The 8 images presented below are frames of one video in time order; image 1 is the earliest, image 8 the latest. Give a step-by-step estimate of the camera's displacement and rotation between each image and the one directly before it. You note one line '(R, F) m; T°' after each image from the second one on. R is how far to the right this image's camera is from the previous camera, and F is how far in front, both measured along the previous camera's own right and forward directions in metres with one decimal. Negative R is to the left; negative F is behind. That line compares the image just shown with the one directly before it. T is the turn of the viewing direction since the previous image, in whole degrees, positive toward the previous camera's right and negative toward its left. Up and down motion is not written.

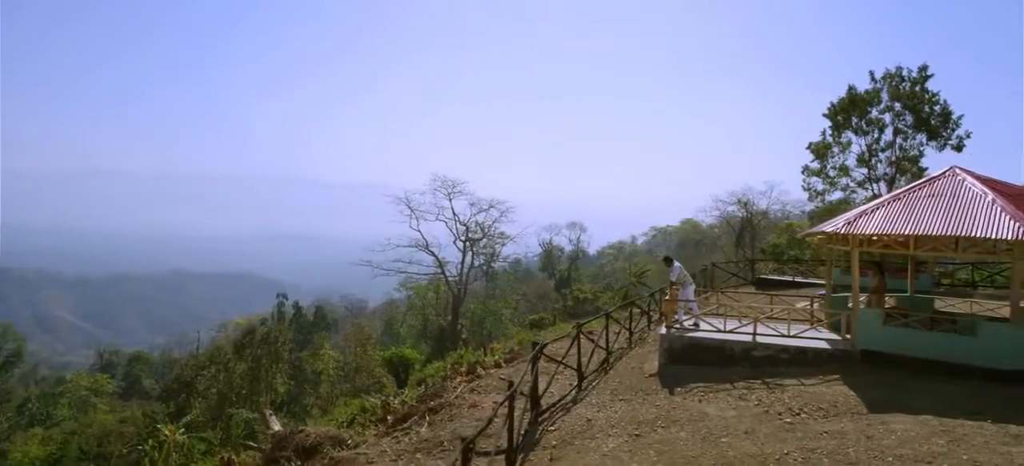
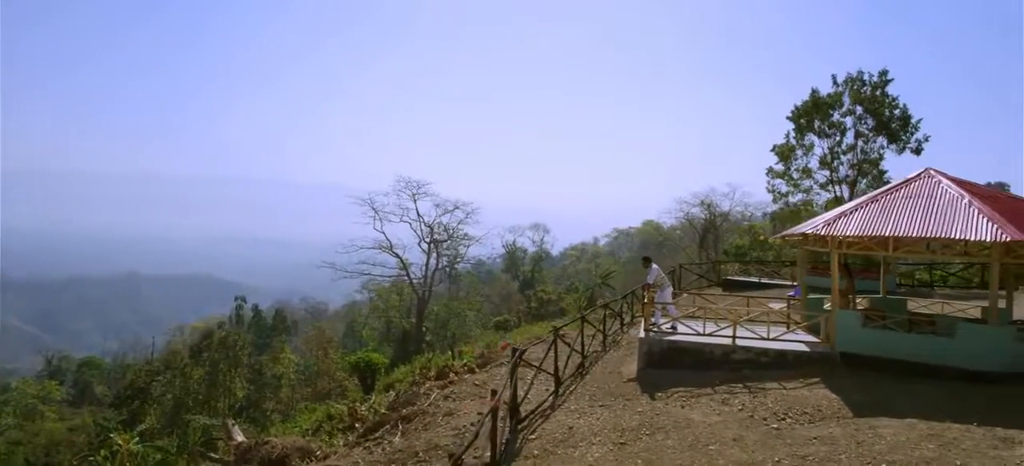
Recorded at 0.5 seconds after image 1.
(-0.2, +0.3) m; +3°
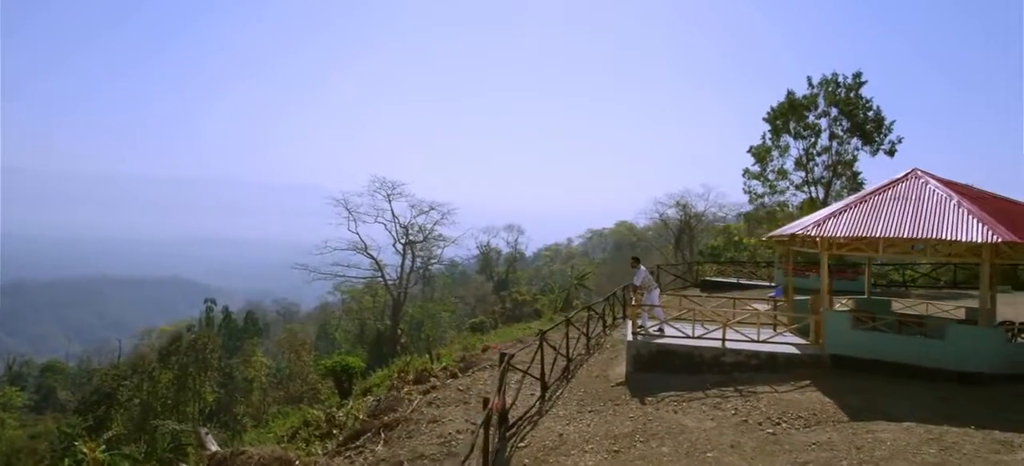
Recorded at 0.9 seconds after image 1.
(-0.2, +0.3) m; +2°
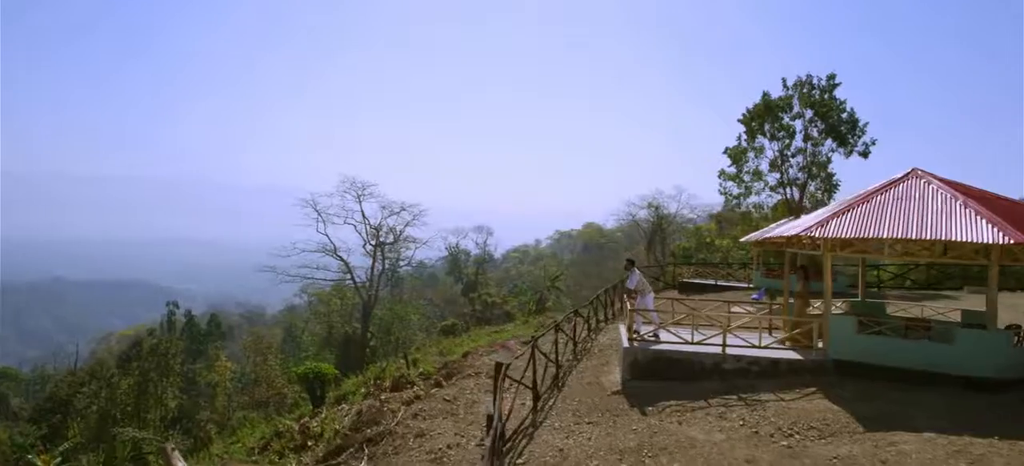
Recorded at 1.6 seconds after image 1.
(-0.3, +0.6) m; +3°
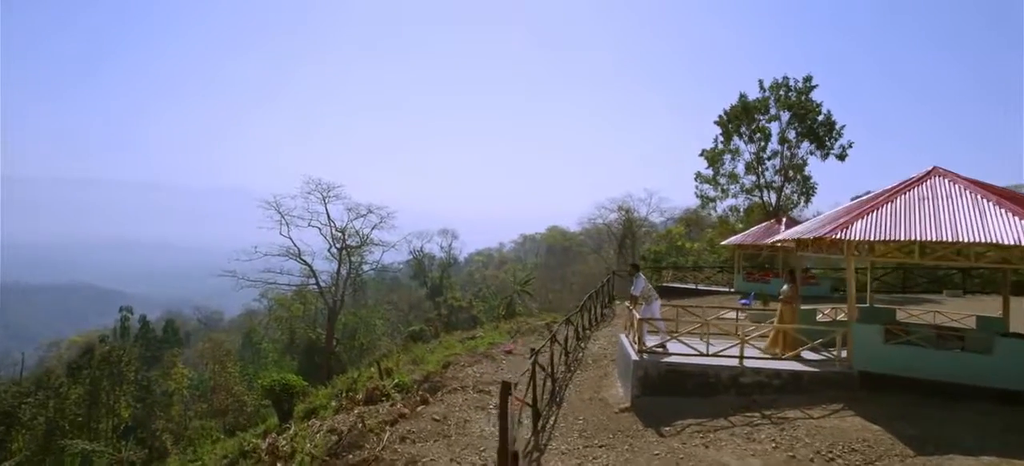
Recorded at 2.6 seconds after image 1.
(-0.5, +1.0) m; +3°
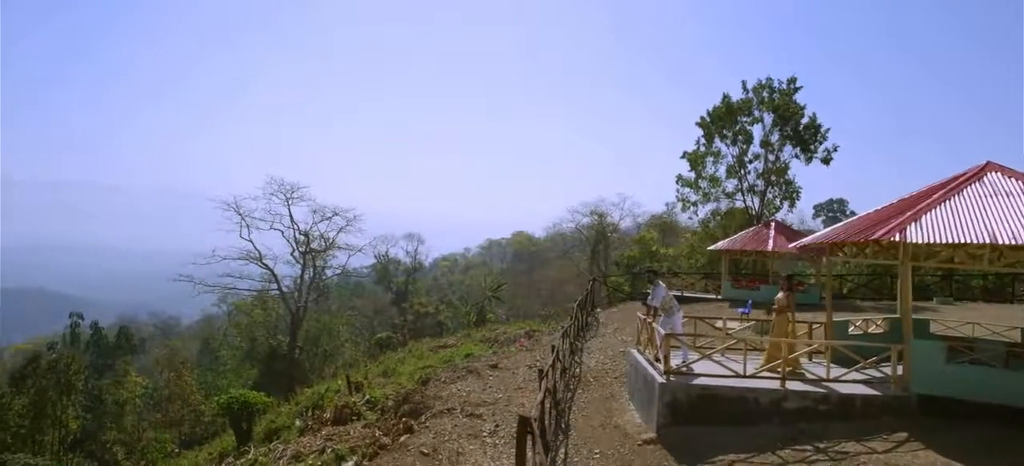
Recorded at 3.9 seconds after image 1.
(-0.5, +1.5) m; +3°
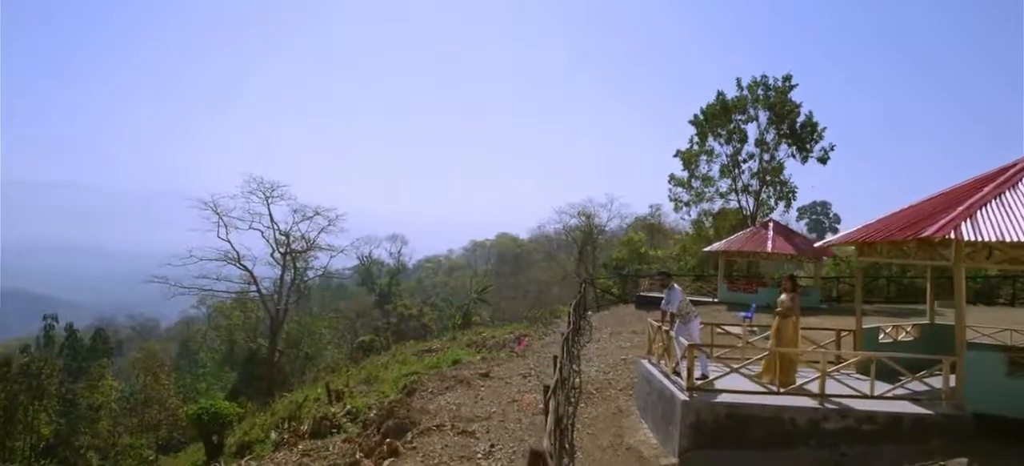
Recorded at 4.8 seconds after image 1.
(-0.2, +1.0) m; +1°
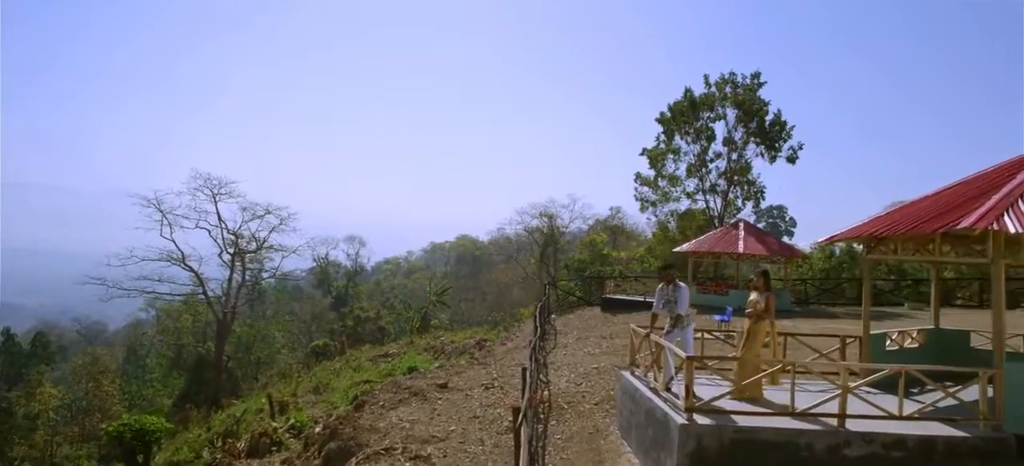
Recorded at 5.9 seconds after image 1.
(0.0, +1.3) m; +3°
